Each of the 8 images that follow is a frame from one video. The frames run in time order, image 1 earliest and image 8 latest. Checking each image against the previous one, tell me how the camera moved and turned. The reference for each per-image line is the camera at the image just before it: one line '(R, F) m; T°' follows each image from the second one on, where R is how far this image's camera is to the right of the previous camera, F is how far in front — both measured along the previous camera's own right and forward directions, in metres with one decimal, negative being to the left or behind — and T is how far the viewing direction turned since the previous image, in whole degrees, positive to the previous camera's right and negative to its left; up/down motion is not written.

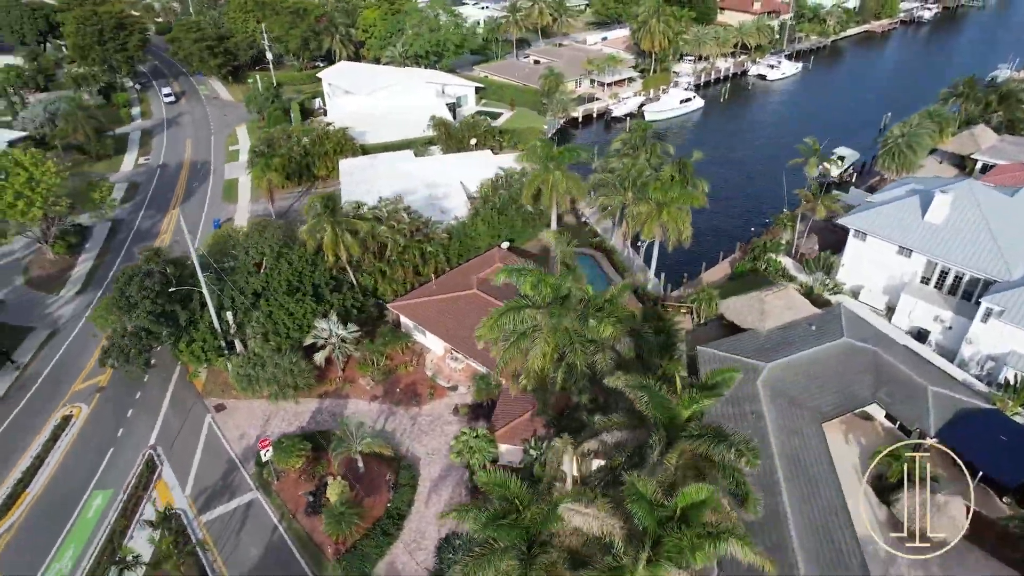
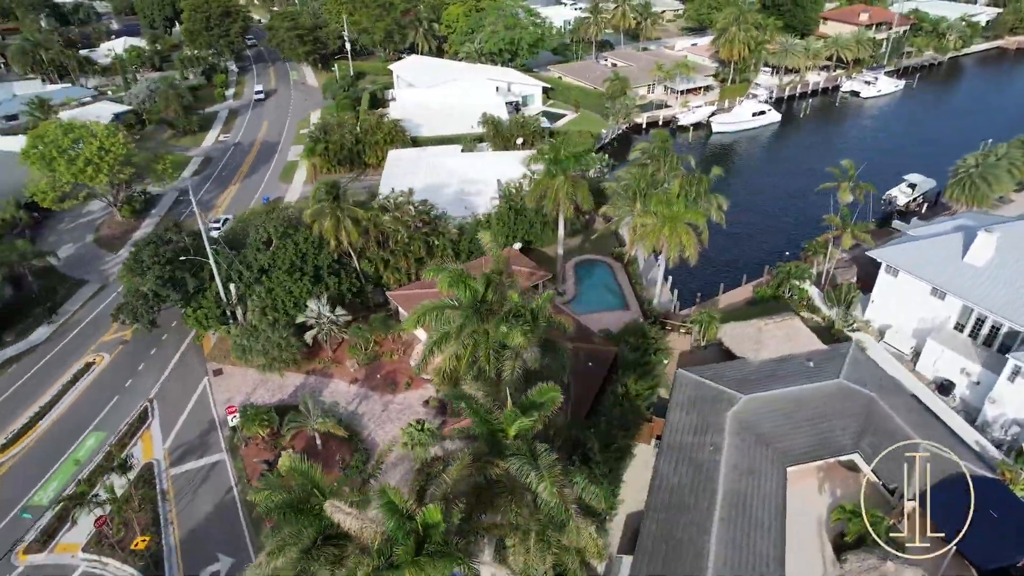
(+6.2, +0.5) m; -9°
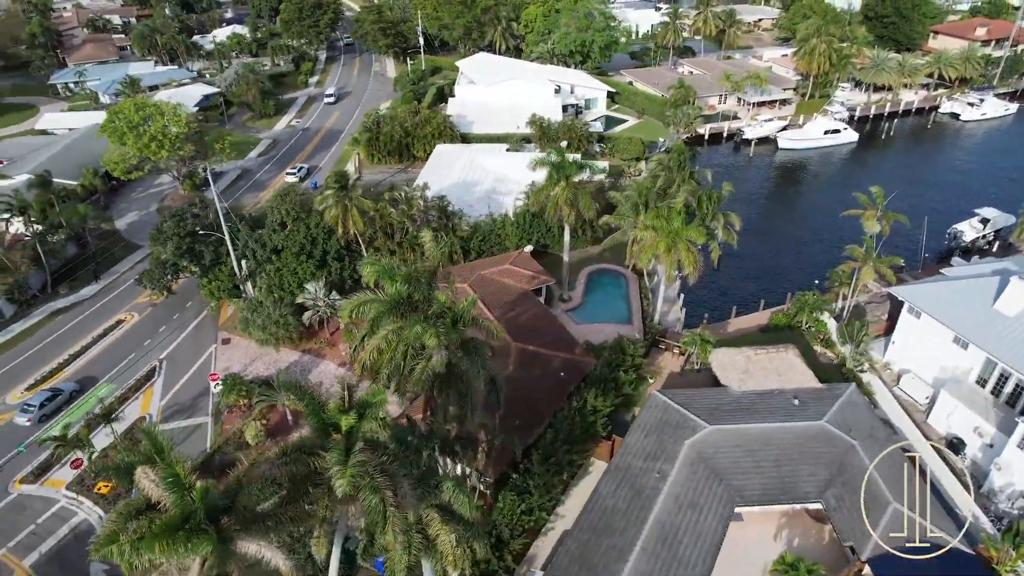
(+5.9, +0.5) m; -8°
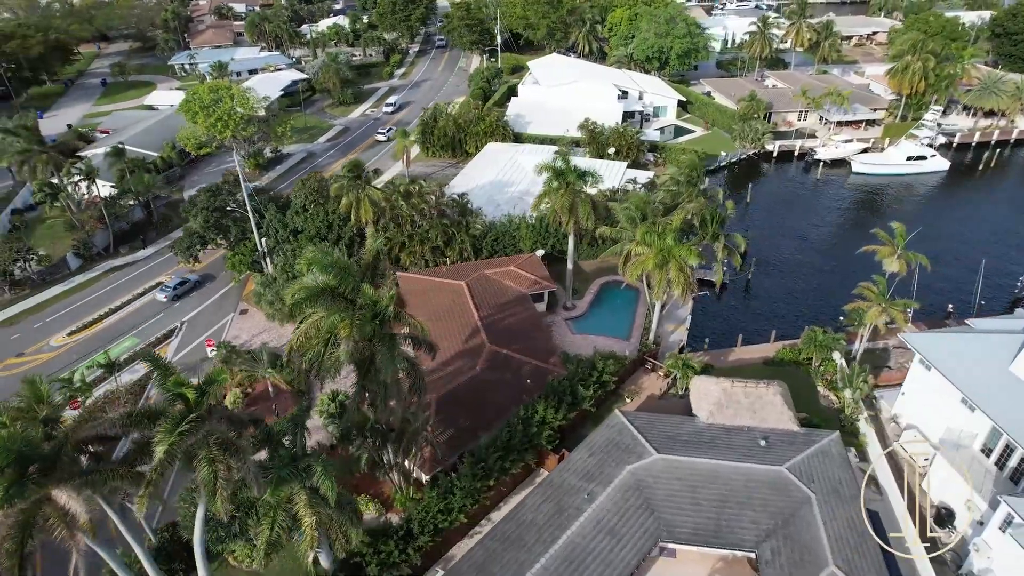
(+6.4, +0.5) m; -9°
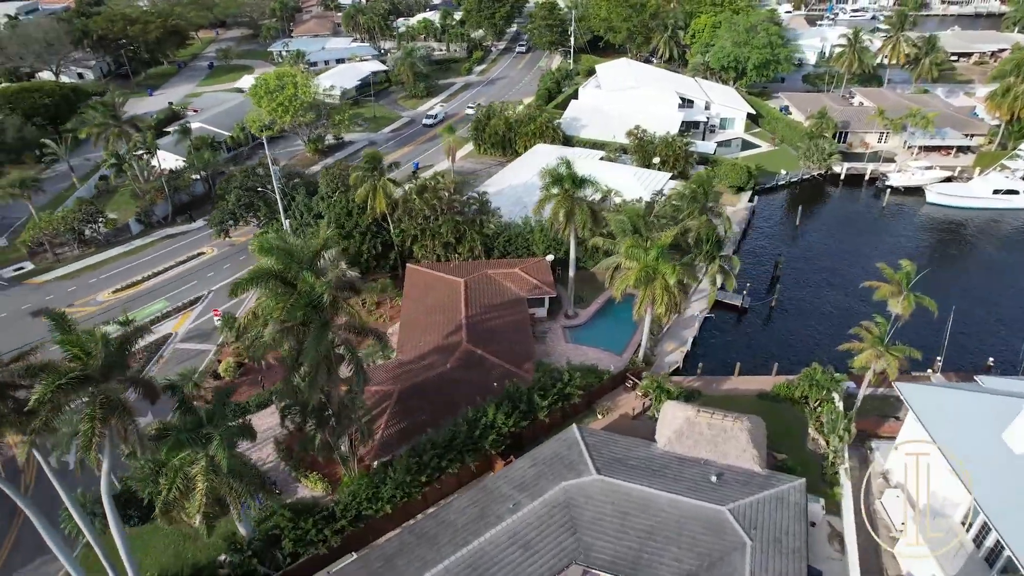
(+6.1, +0.5) m; -9°
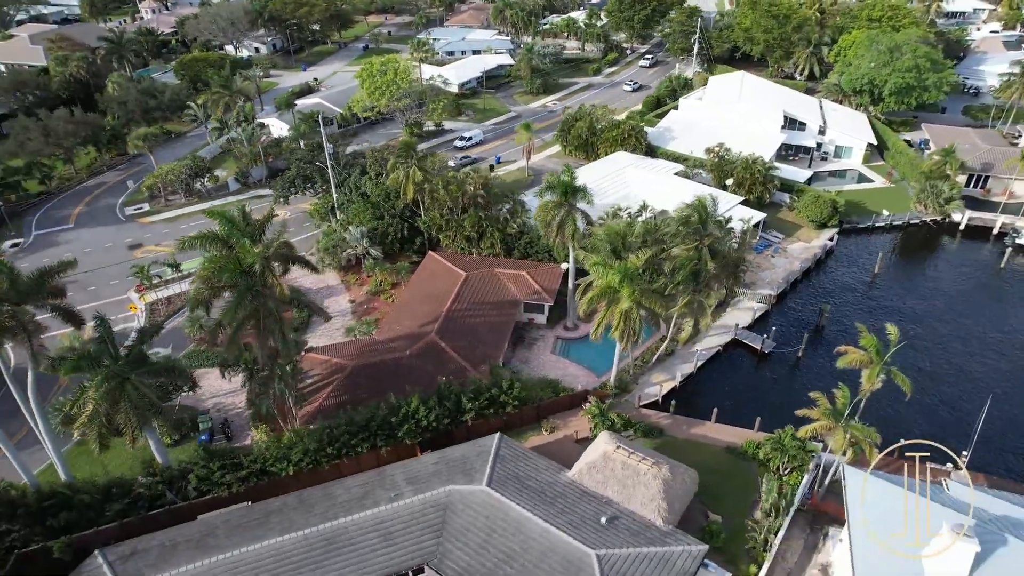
(+9.9, +1.4) m; -14°
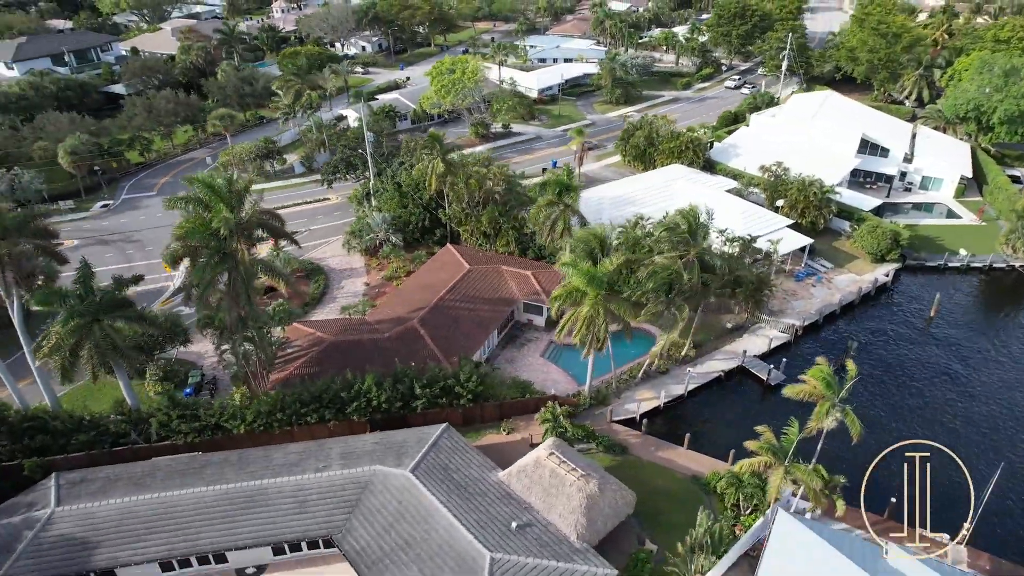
(+6.8, +1.2) m; -10°
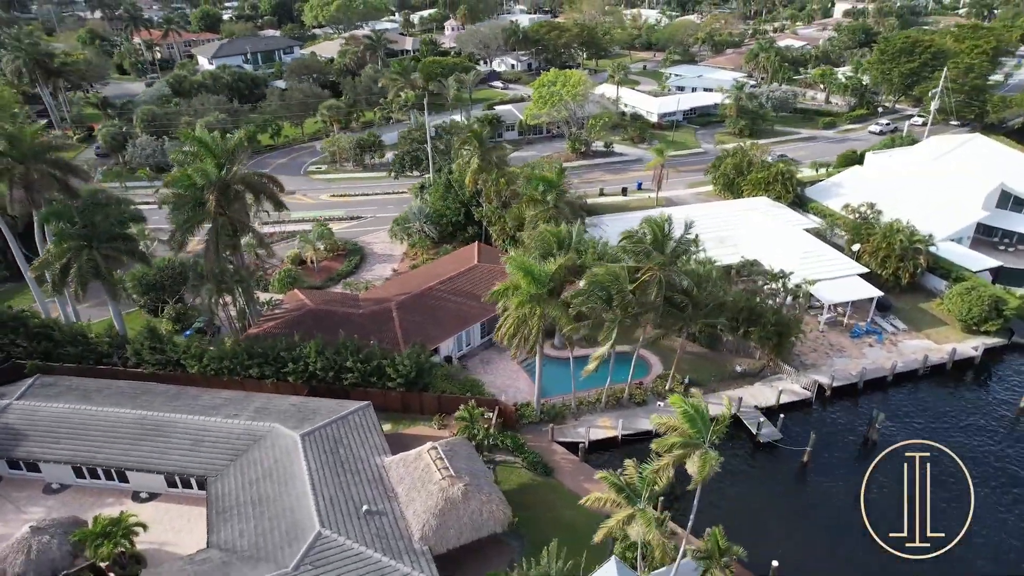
(+10.0, +2.9) m; -15°
